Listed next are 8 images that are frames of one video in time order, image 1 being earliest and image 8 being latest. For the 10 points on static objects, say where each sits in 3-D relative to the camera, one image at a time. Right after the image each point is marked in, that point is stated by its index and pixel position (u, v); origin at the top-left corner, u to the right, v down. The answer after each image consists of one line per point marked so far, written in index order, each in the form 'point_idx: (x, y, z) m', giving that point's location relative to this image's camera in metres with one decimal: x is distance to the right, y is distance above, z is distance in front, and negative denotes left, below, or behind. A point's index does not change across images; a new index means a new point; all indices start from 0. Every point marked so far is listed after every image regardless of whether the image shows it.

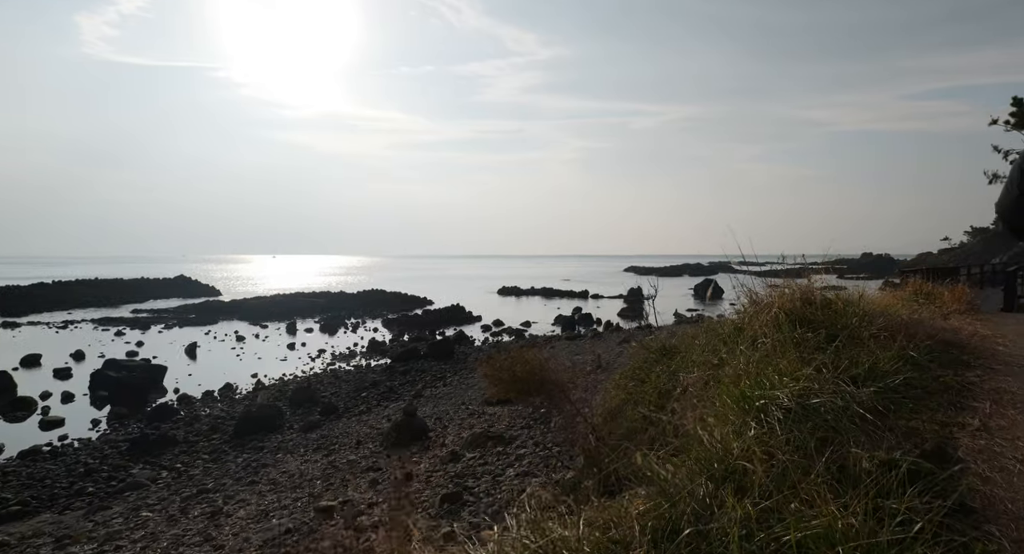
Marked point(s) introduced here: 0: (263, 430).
0: (-4.6, -2.8, +11.8) m
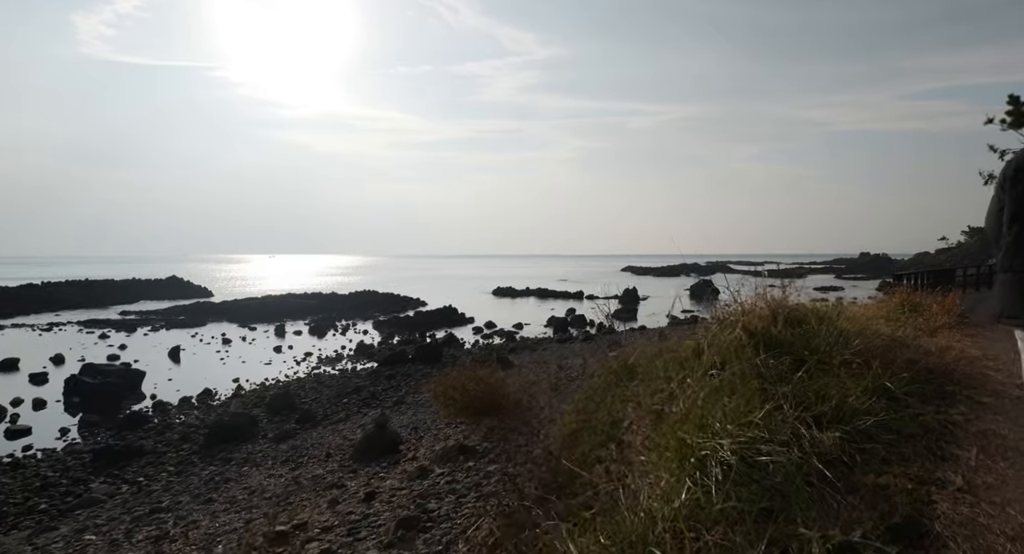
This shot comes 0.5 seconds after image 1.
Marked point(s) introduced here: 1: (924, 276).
0: (-4.9, -2.9, +11.4) m
1: (+9.6, 0.0, +15.0) m
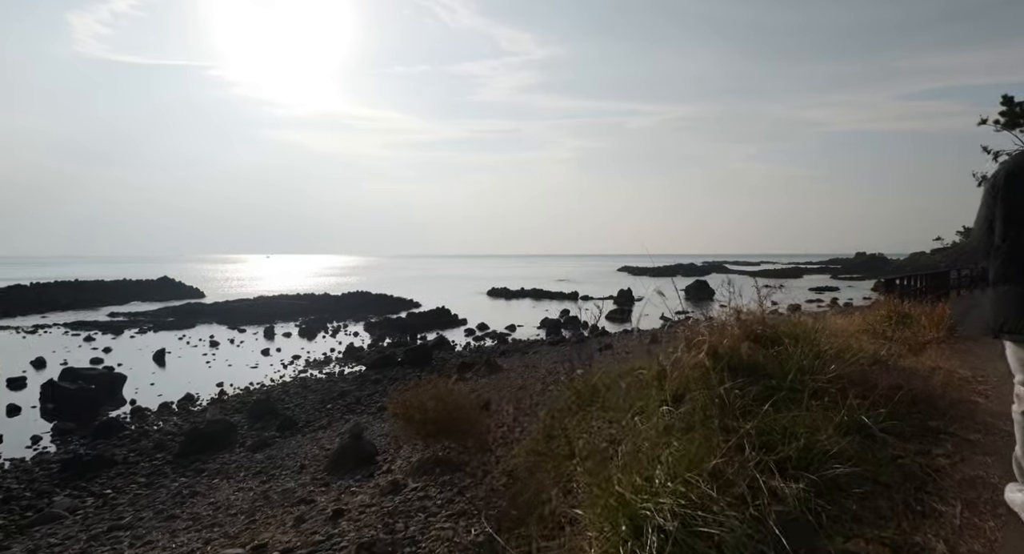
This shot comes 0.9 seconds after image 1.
0: (-5.2, -3.0, +11.1) m
1: (+9.3, -0.1, +14.8) m
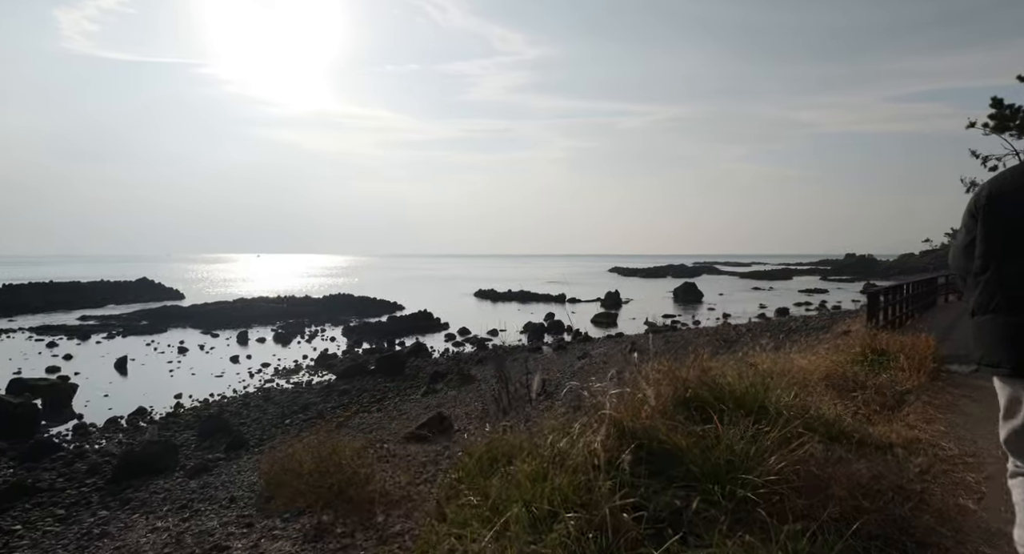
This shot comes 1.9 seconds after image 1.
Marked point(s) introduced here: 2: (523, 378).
0: (-5.9, -3.1, +10.3) m
1: (+8.6, -0.3, +14.2) m
2: (+0.3, -2.6, +16.4) m
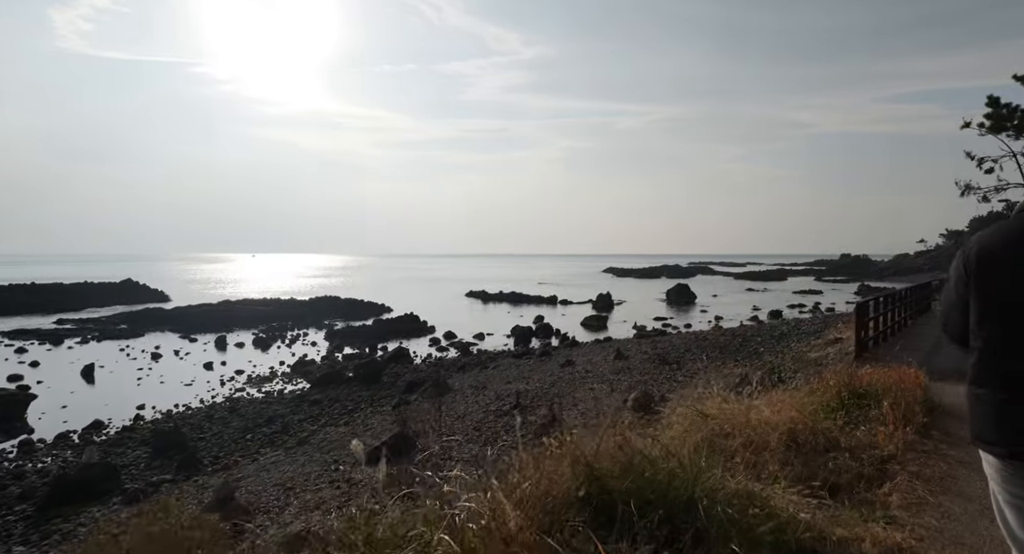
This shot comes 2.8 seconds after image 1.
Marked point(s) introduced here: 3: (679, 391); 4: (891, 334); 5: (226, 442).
0: (-6.4, -3.3, +9.6) m
1: (+8.0, -0.4, +13.5) m
2: (-0.3, -2.8, +15.7) m
3: (+3.6, -2.6, +14.0) m
4: (+7.9, -1.2, +13.3) m
5: (-5.9, -3.4, +13.2) m
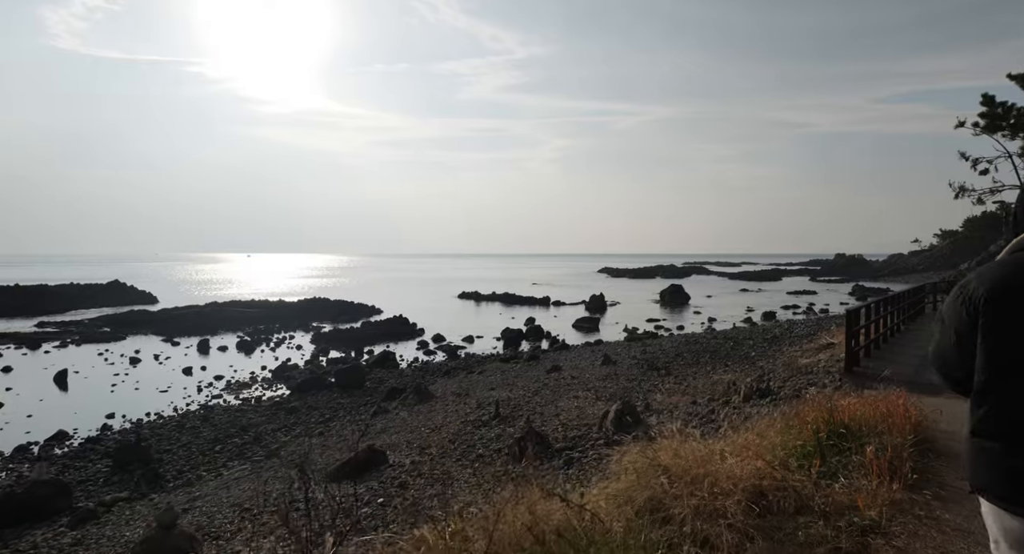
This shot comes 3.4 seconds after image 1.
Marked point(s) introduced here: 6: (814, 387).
0: (-6.8, -3.4, +9.0) m
1: (+7.6, -0.5, +13.1) m
2: (-0.7, -2.9, +15.2) m
3: (+3.2, -2.7, +13.5) m
4: (+7.5, -1.3, +12.9) m
5: (-6.3, -3.5, +12.7) m
6: (+4.9, -1.8, +10.4) m
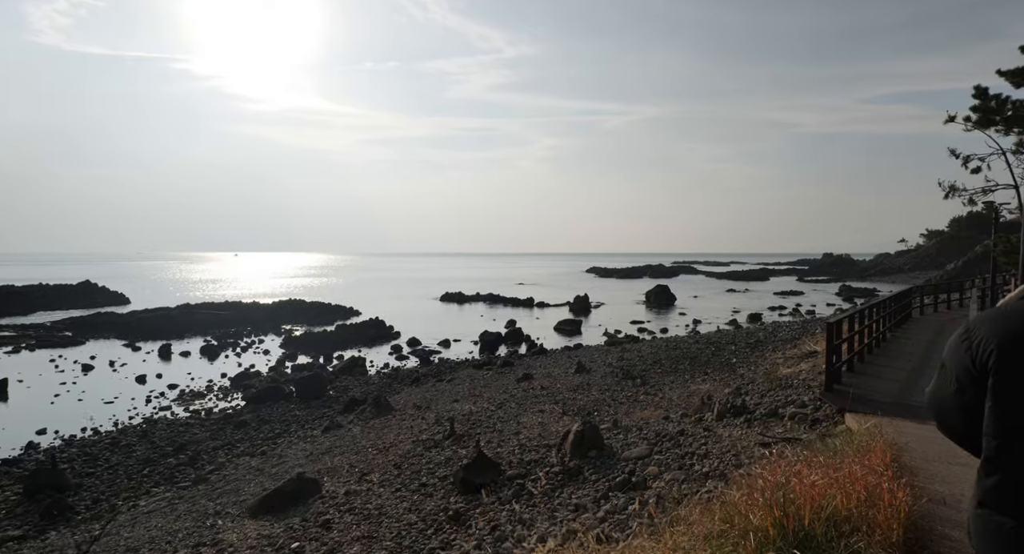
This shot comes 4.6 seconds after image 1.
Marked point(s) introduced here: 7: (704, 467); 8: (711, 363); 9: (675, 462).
0: (-7.5, -3.5, +7.9) m
1: (+6.8, -0.7, +12.2) m
2: (-1.6, -3.0, +14.2) m
3: (+2.4, -2.8, +12.6) m
4: (+6.6, -1.4, +11.9) m
5: (-7.1, -3.6, +11.6) m
6: (+4.2, -1.9, +9.5) m
7: (+2.2, -2.2, +7.4) m
8: (+6.2, -2.7, +19.8) m
9: (+2.1, -2.3, +8.1) m
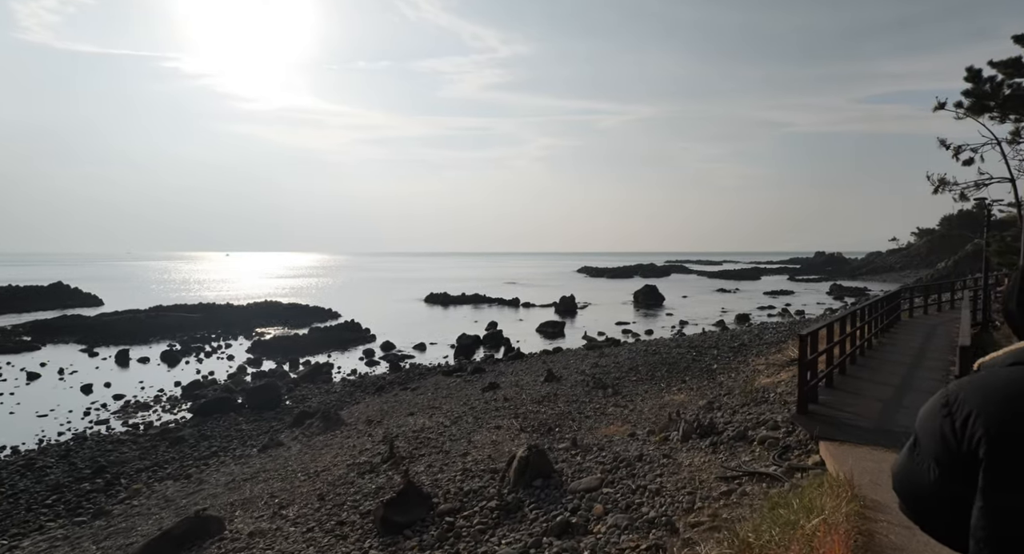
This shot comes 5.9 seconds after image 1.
0: (-8.4, -3.6, +6.7) m
1: (+5.9, -0.7, +11.1) m
2: (-2.5, -3.1, +13.0) m
3: (+1.5, -2.9, +11.4) m
4: (+5.8, -1.5, +10.9) m
5: (-7.9, -3.7, +10.4) m
6: (+3.3, -2.0, +8.4) m
7: (+1.4, -2.3, +6.3) m
8: (+5.2, -2.7, +18.7) m
9: (+1.2, -2.4, +7.0) m
